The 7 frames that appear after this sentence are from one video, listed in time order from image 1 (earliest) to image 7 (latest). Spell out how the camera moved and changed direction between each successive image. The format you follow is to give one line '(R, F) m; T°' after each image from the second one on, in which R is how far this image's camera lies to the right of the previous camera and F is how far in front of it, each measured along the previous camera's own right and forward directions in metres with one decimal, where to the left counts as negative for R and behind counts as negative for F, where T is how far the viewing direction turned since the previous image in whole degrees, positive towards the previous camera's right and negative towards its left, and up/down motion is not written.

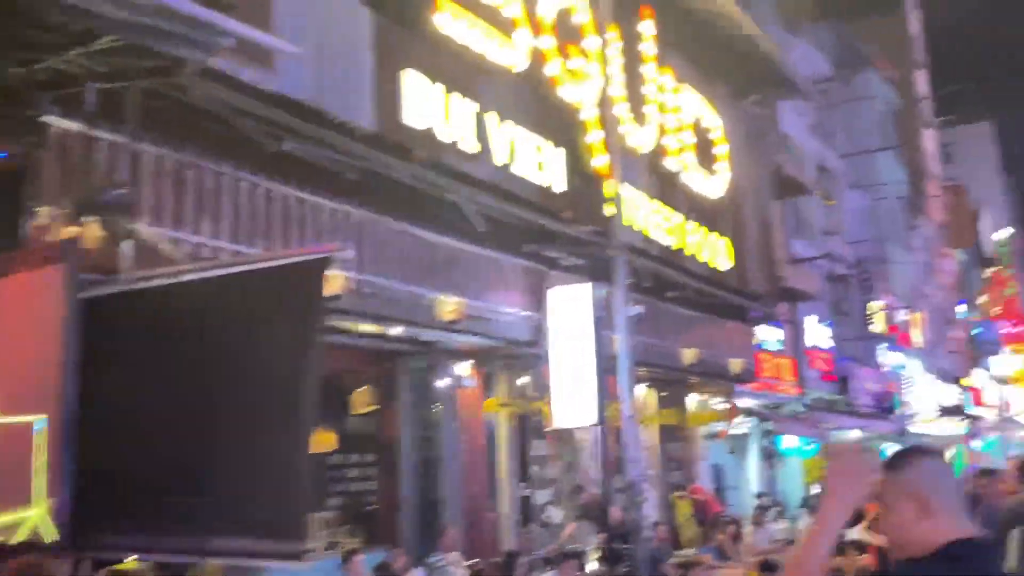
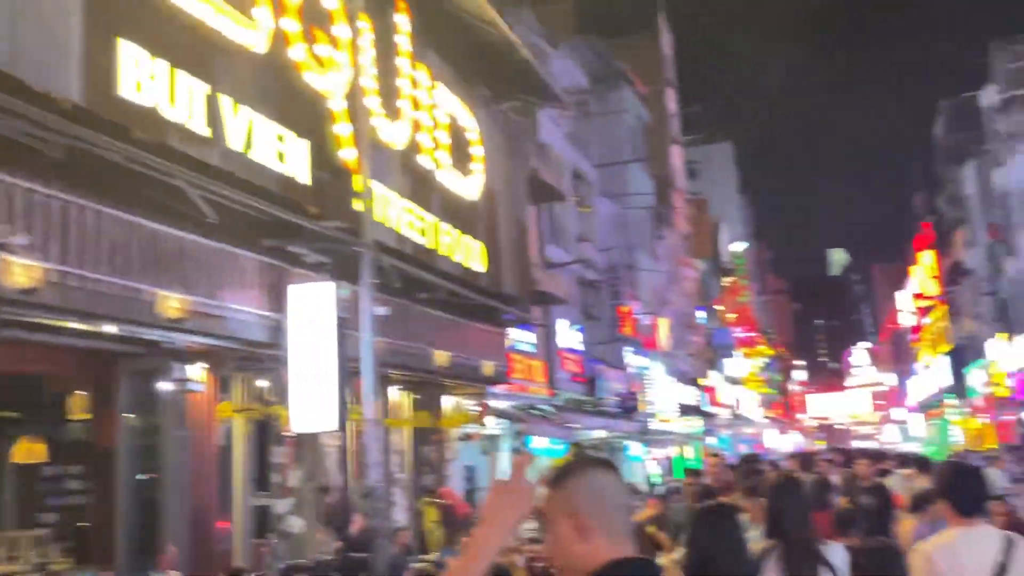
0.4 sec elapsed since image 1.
(+0.4, +0.4) m; +14°
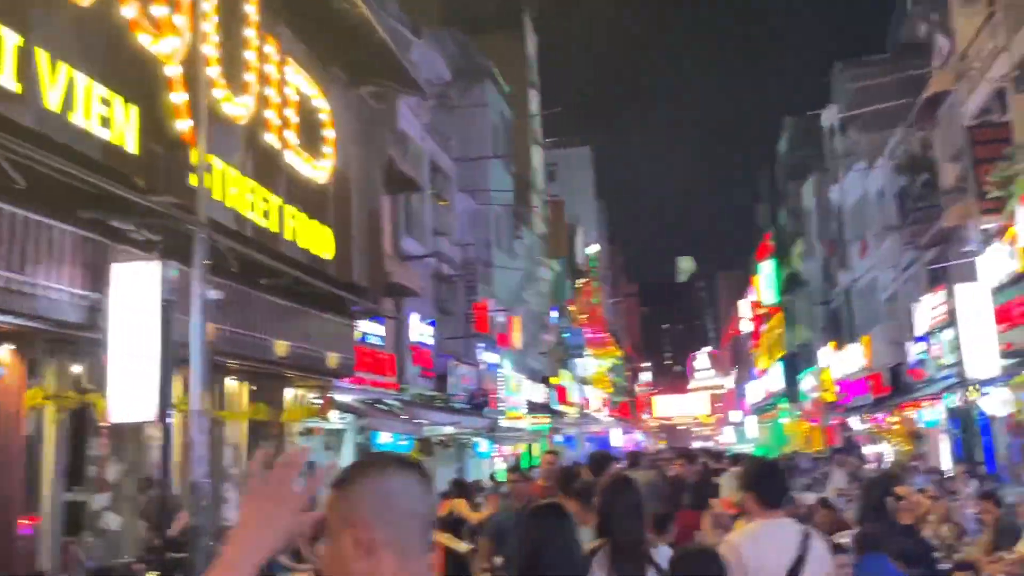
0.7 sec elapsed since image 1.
(+0.2, +0.4) m; +9°
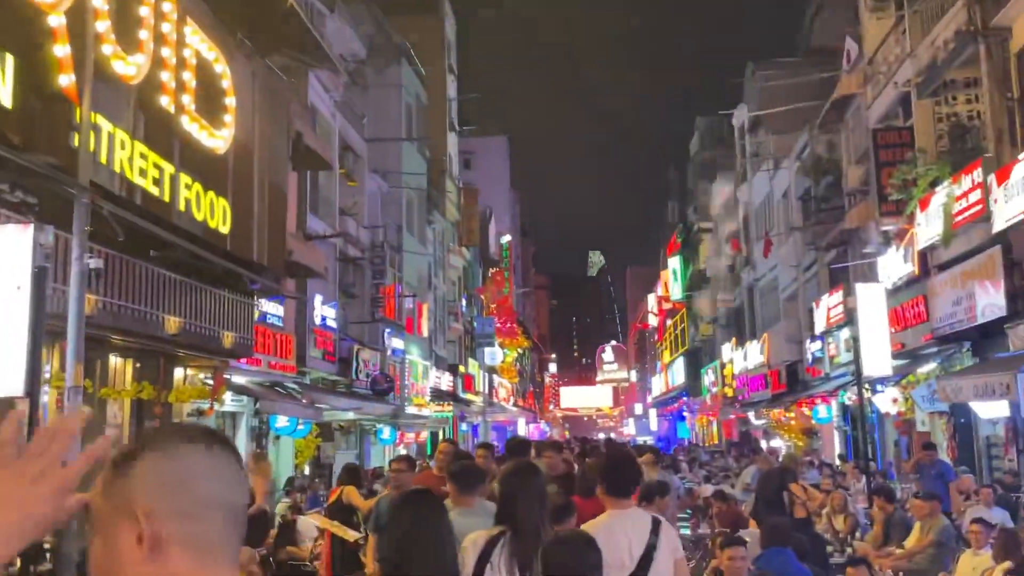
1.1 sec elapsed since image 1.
(+0.1, +0.4) m; +5°
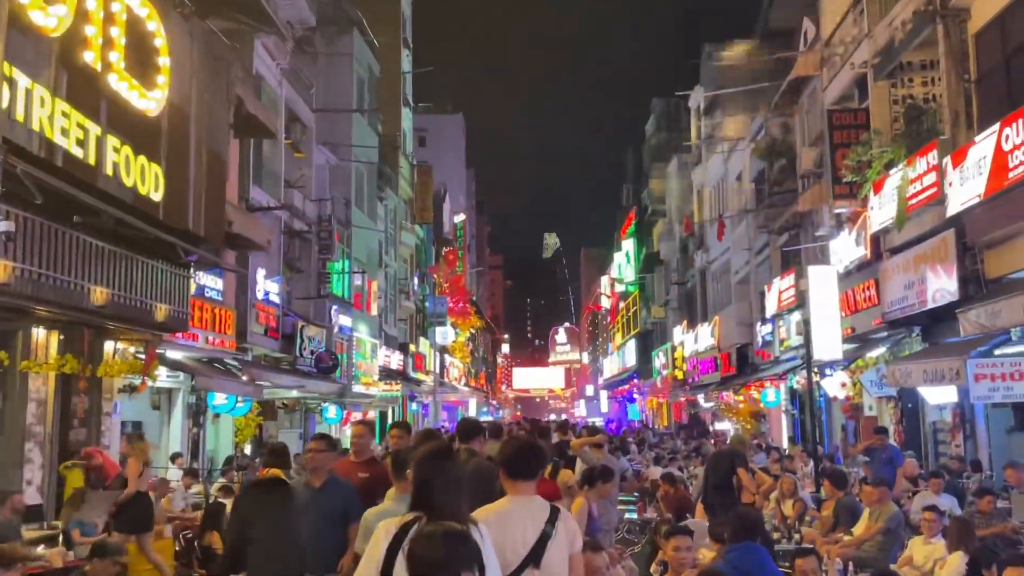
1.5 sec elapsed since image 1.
(+0.1, +0.5) m; +3°
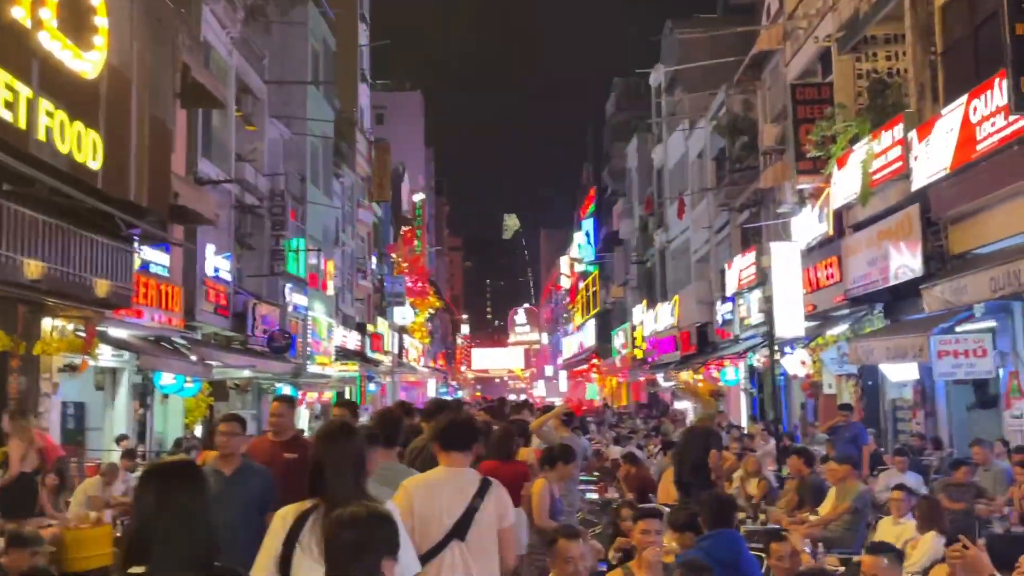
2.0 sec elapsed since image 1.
(0.0, +0.5) m; +2°
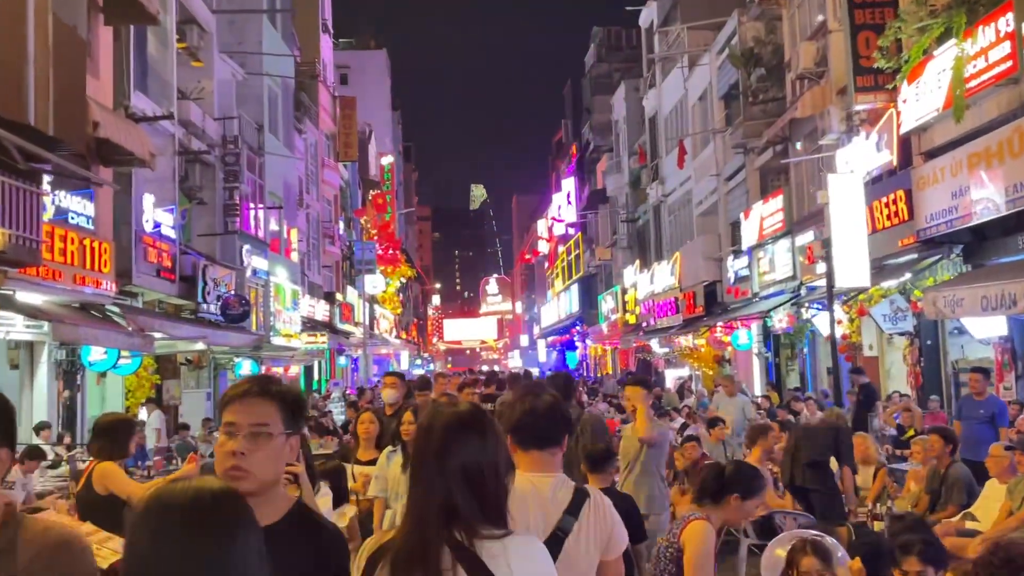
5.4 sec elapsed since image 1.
(-0.6, +3.3) m; +2°
